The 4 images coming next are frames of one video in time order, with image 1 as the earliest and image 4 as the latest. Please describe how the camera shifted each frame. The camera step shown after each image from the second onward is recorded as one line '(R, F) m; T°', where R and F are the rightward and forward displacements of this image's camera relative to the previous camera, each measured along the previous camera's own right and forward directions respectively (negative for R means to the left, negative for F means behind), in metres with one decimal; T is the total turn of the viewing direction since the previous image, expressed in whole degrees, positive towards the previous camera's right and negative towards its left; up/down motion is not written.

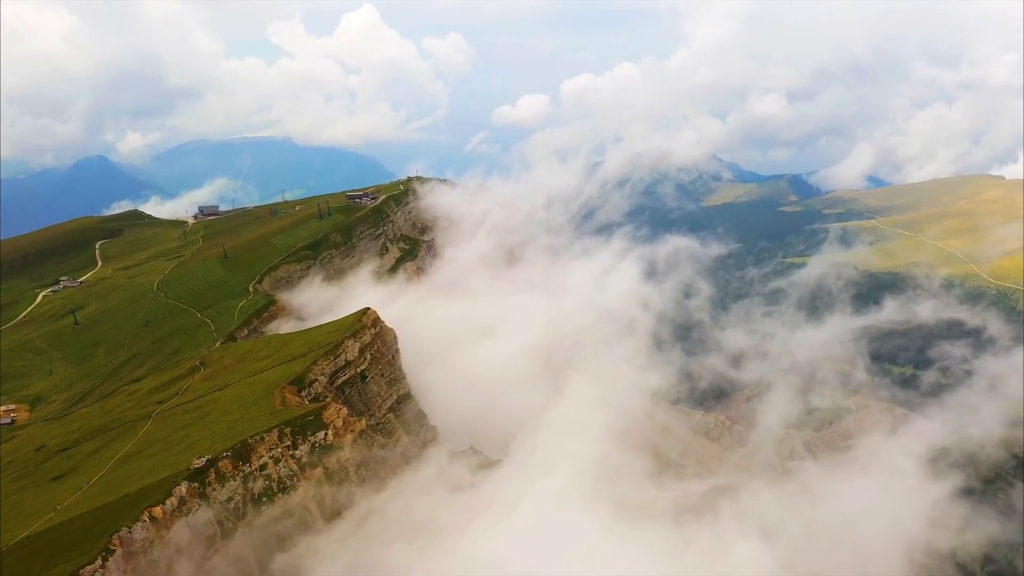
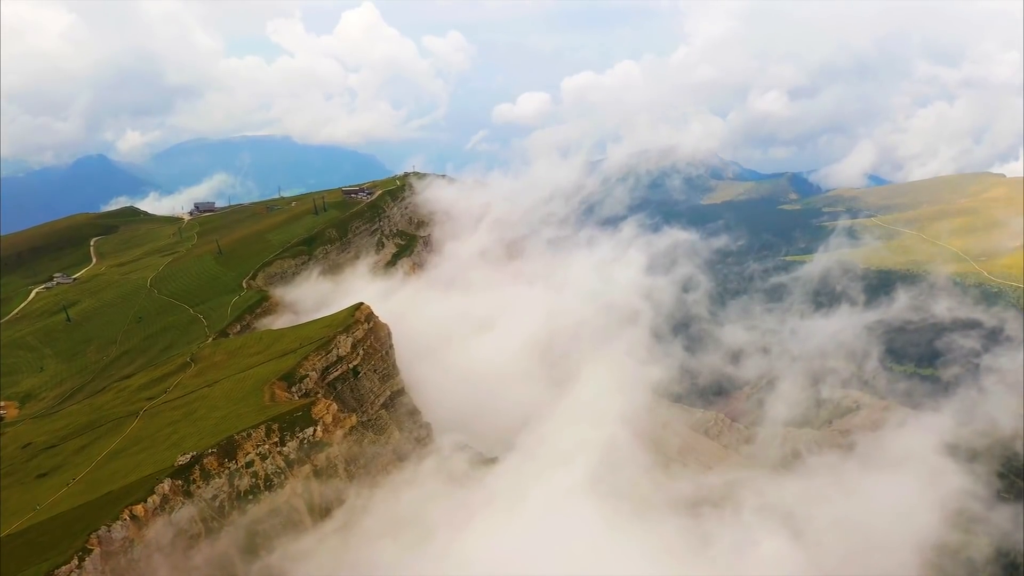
(+1.0, +2.0) m; 0°
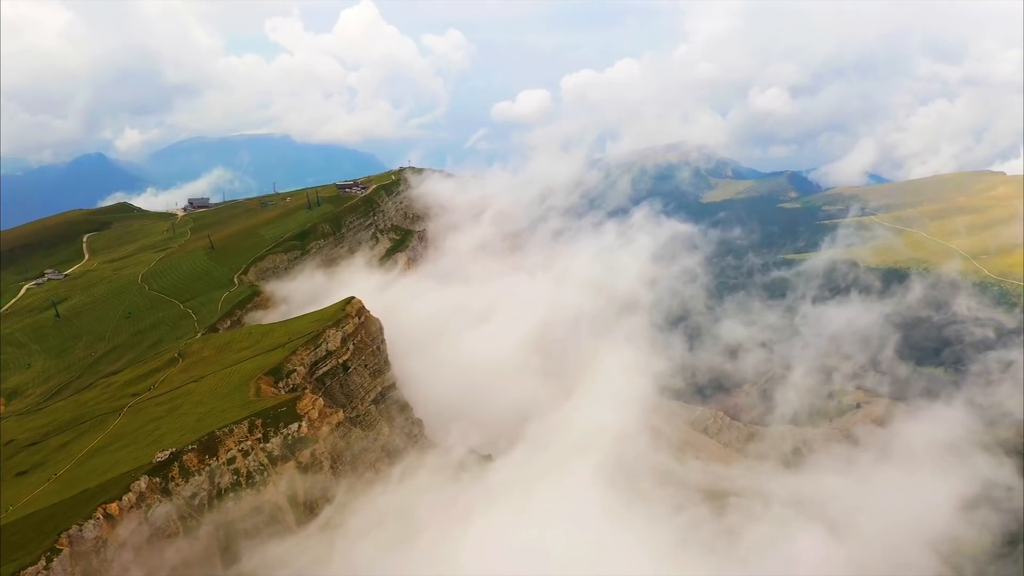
(+1.2, +2.4) m; 0°
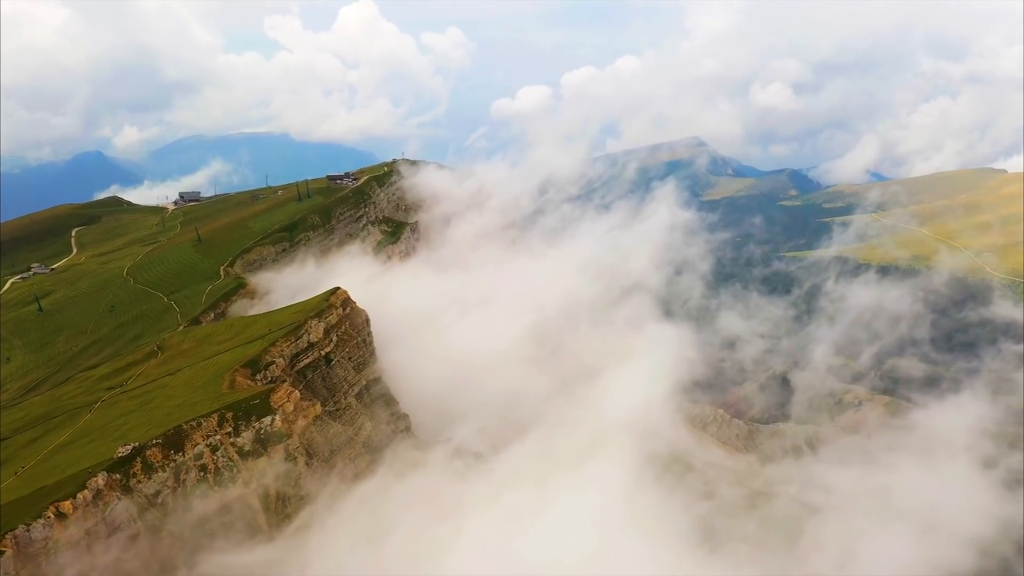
(+2.0, +4.0) m; 0°
